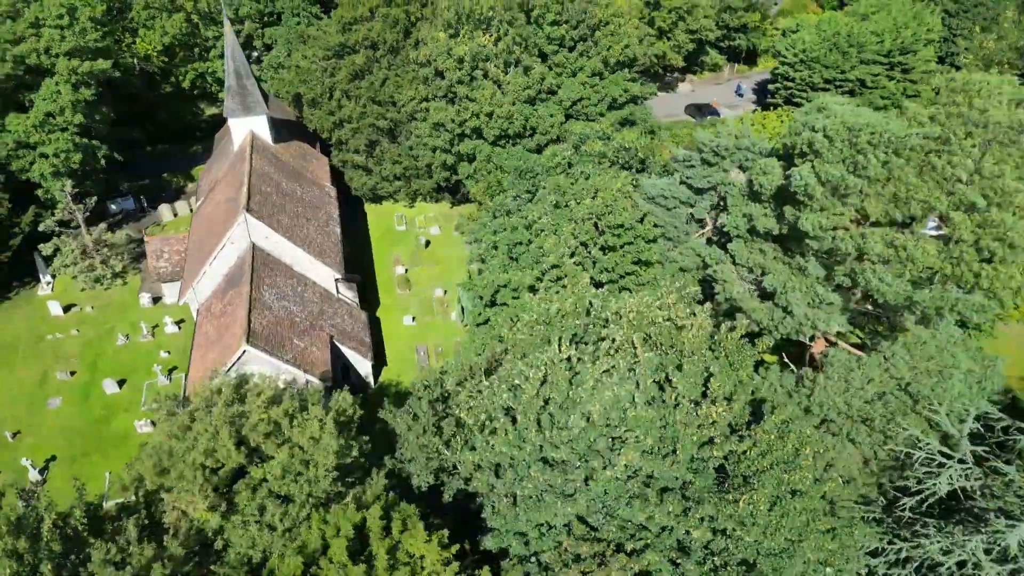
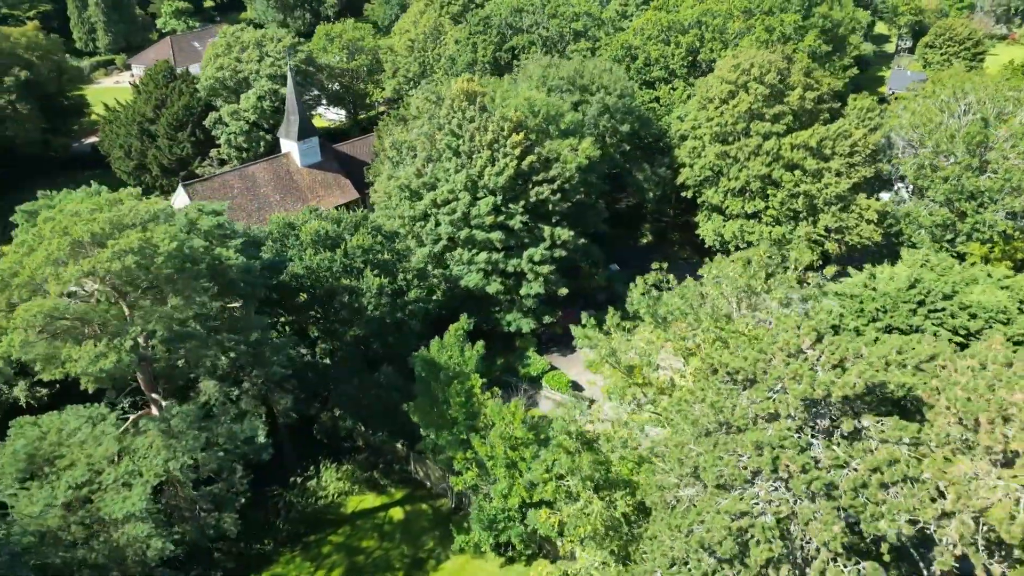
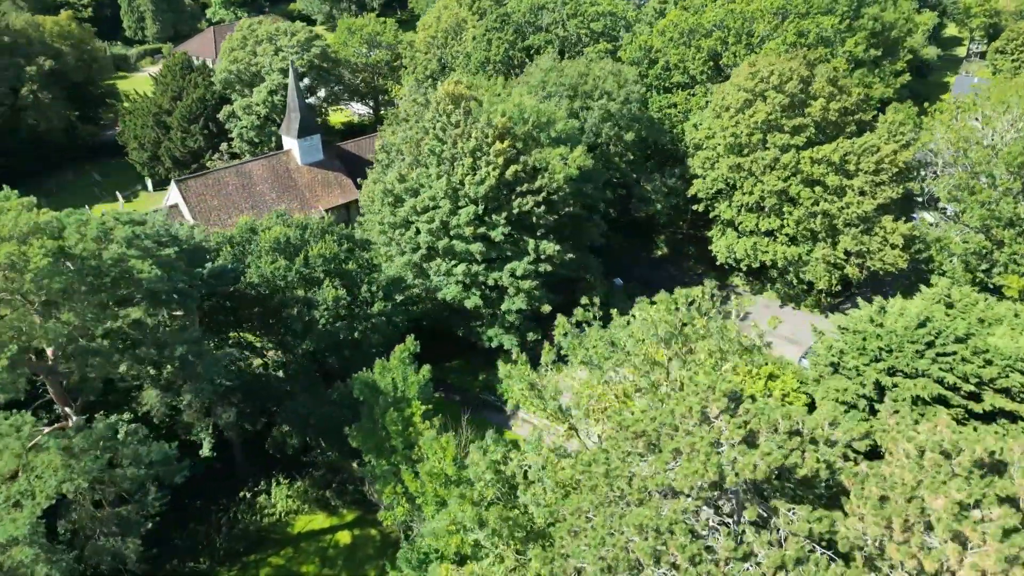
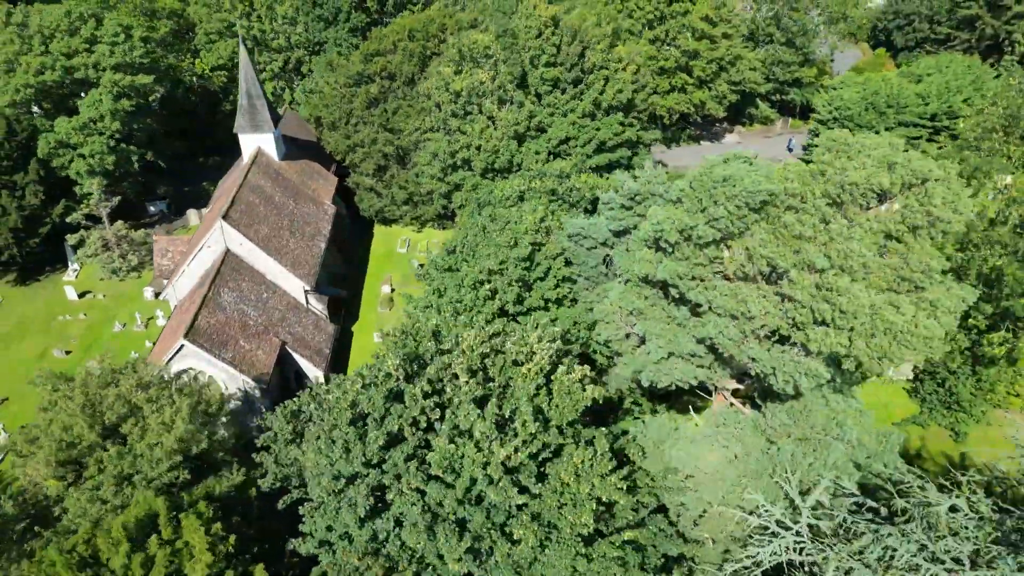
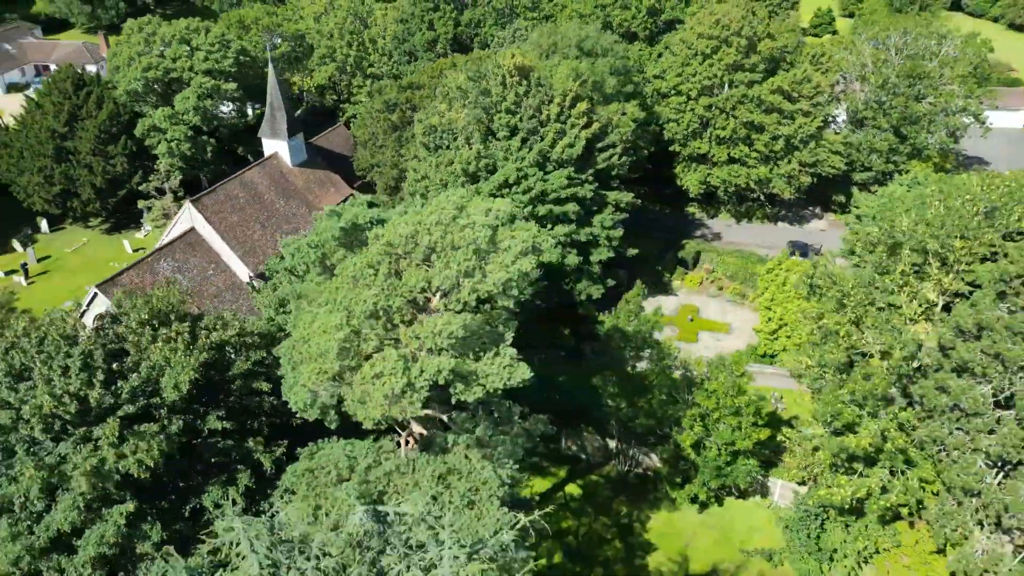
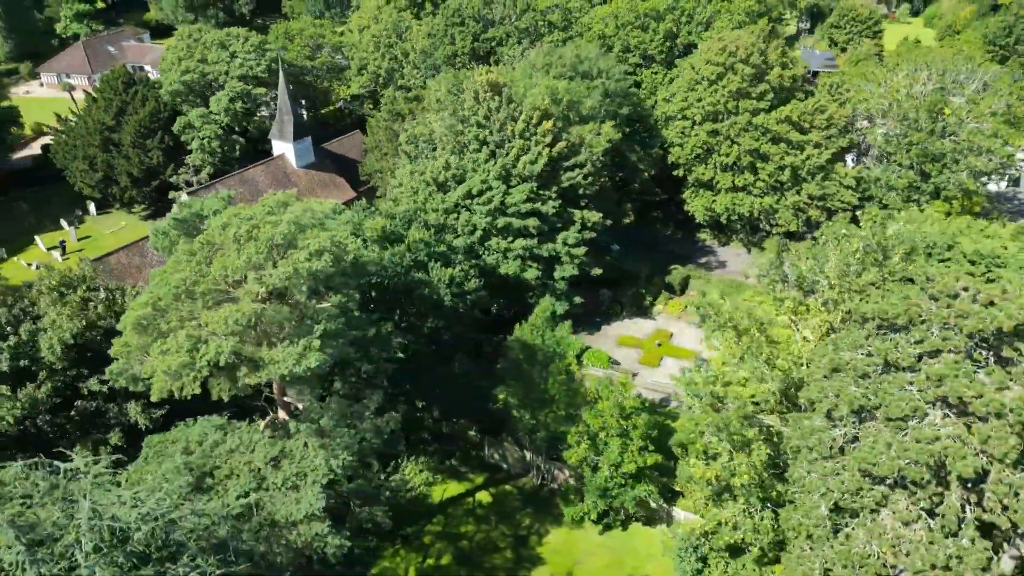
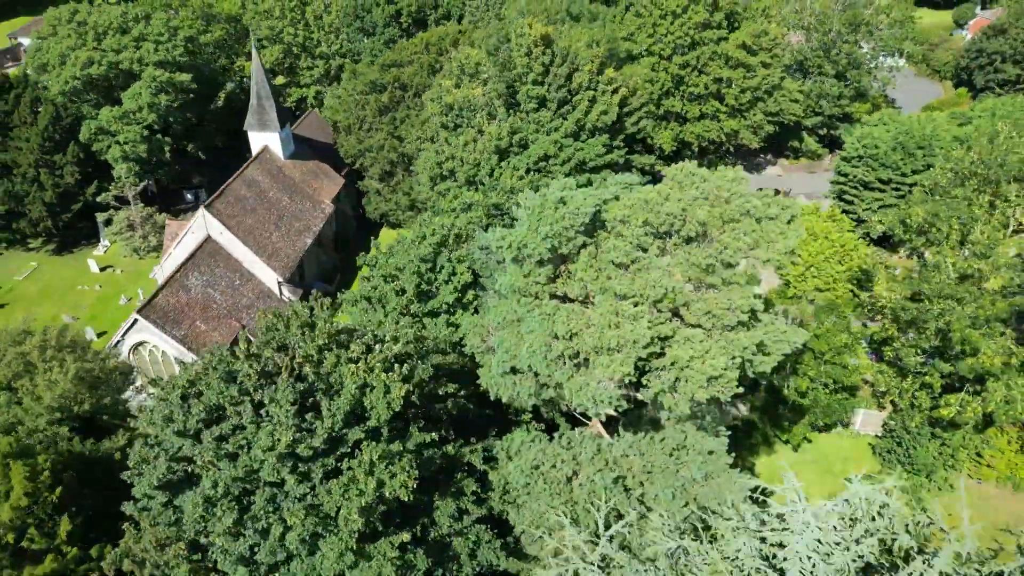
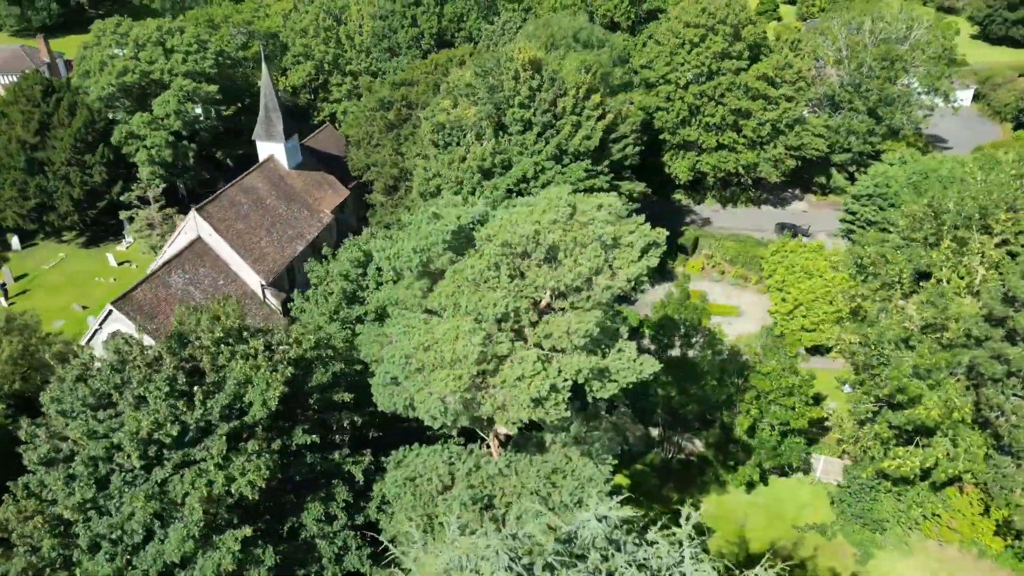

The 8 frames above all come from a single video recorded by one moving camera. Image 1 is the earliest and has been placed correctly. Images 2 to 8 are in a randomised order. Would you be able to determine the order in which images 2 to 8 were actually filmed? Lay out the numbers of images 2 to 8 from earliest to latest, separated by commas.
4, 7, 8, 5, 6, 2, 3
